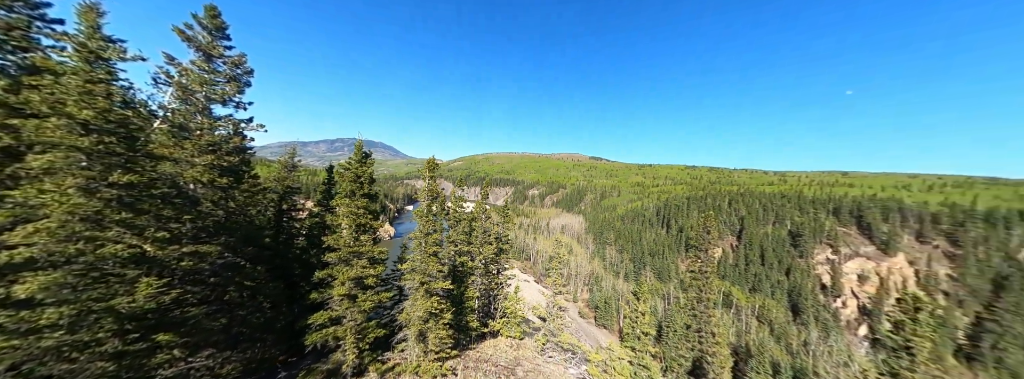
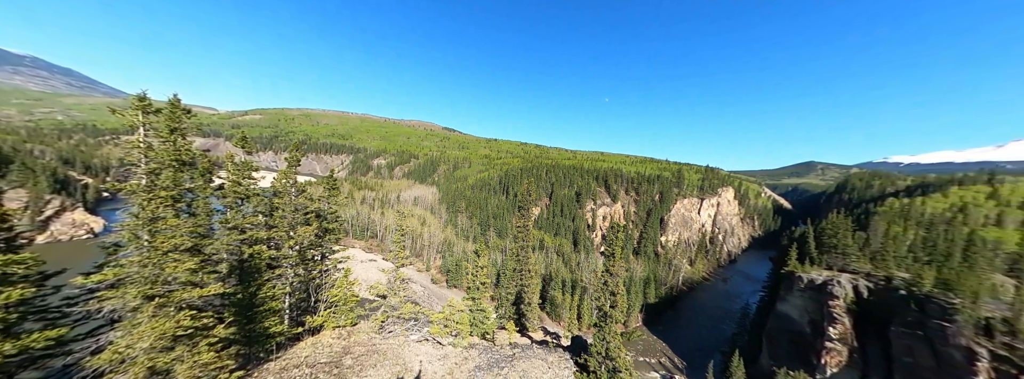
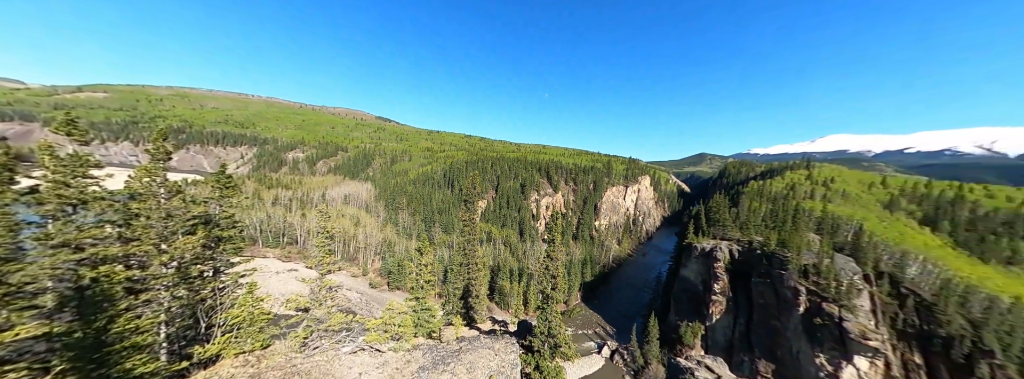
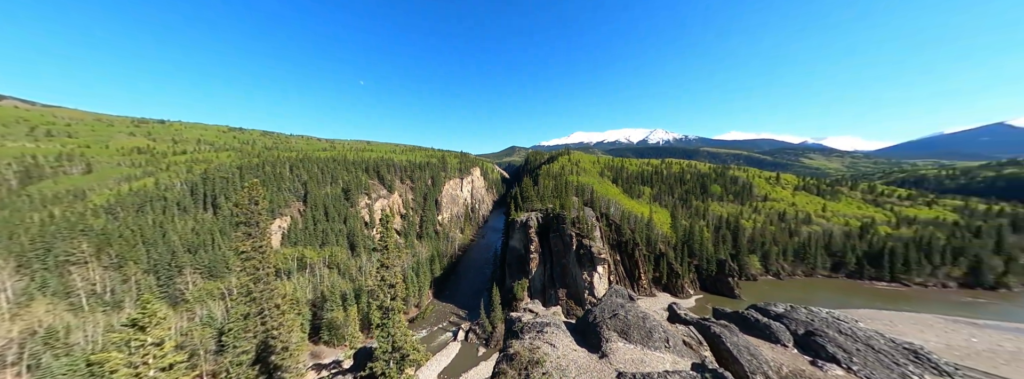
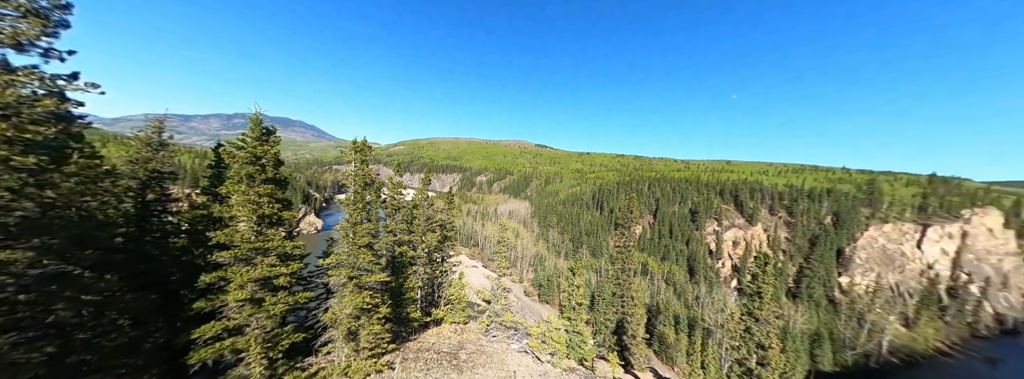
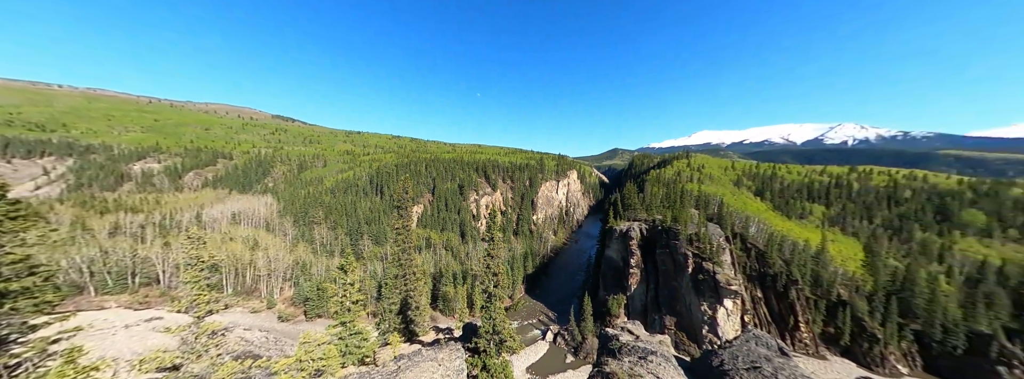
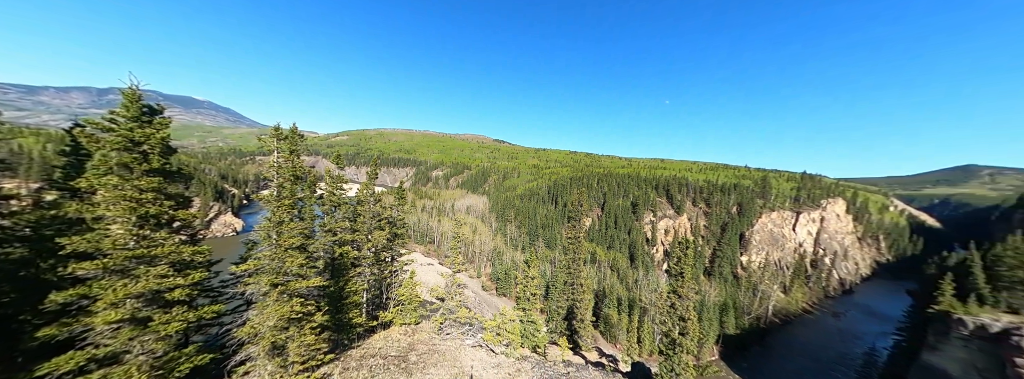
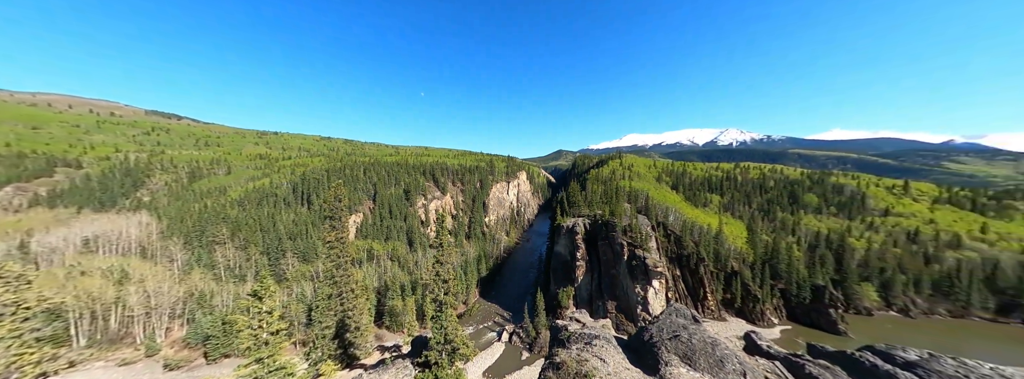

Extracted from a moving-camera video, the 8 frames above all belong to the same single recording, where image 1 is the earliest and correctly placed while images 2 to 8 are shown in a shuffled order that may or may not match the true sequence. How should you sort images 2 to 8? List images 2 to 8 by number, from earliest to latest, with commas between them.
5, 7, 2, 3, 6, 8, 4
